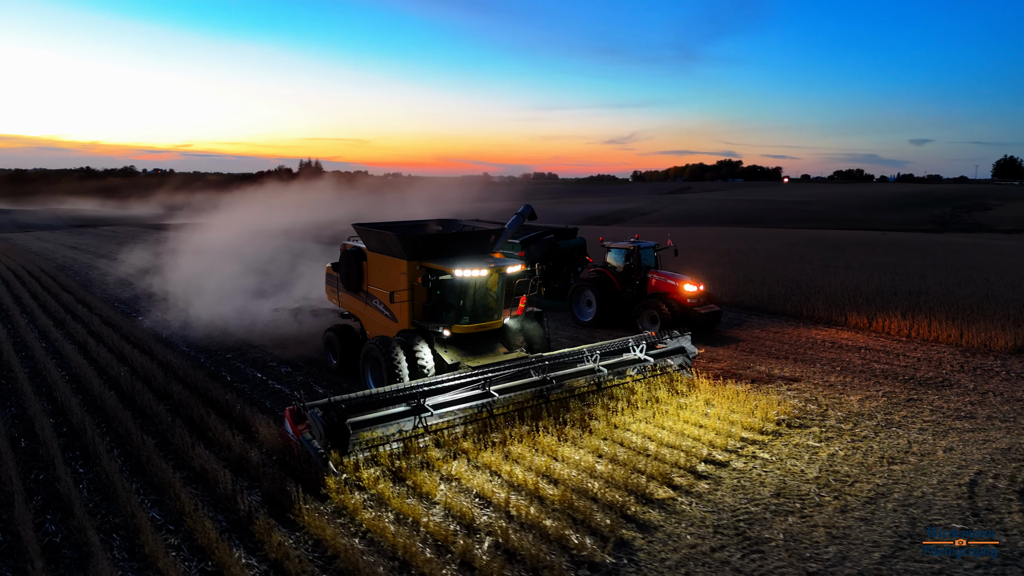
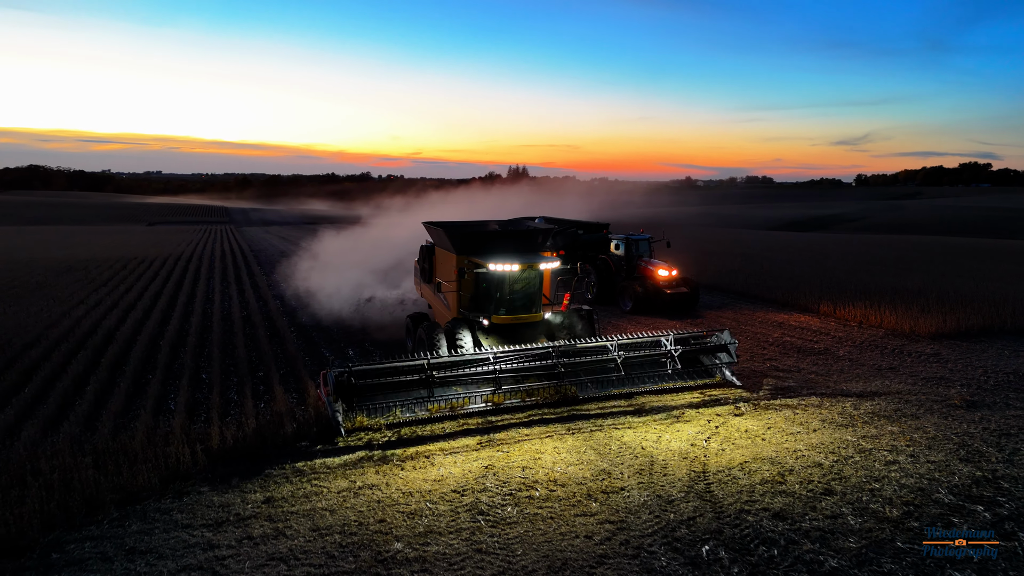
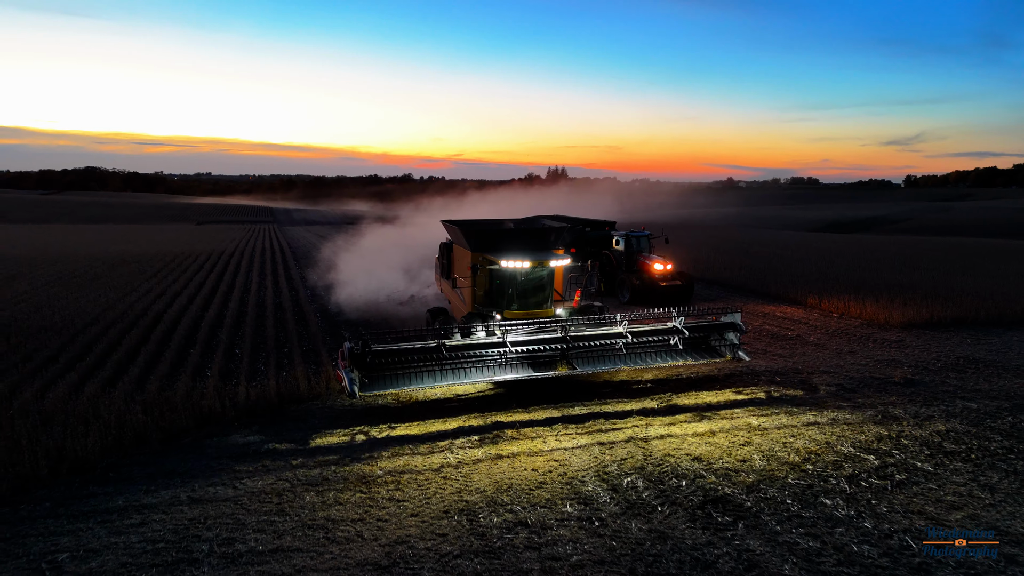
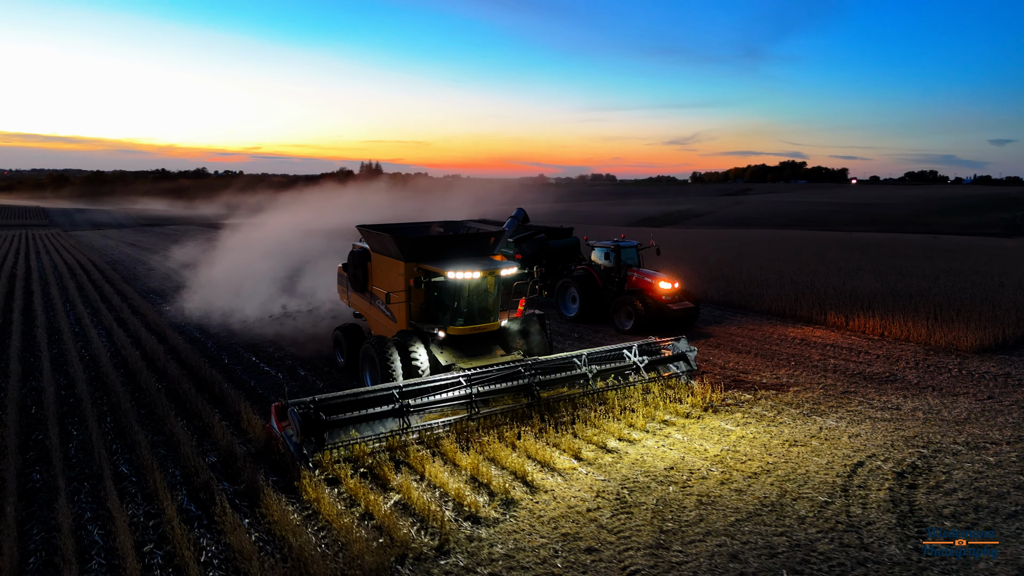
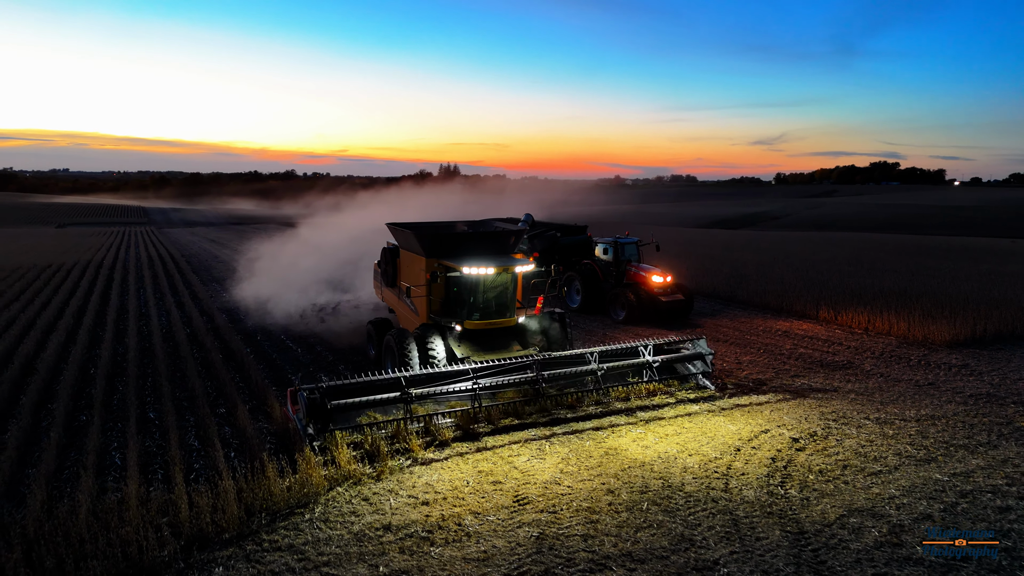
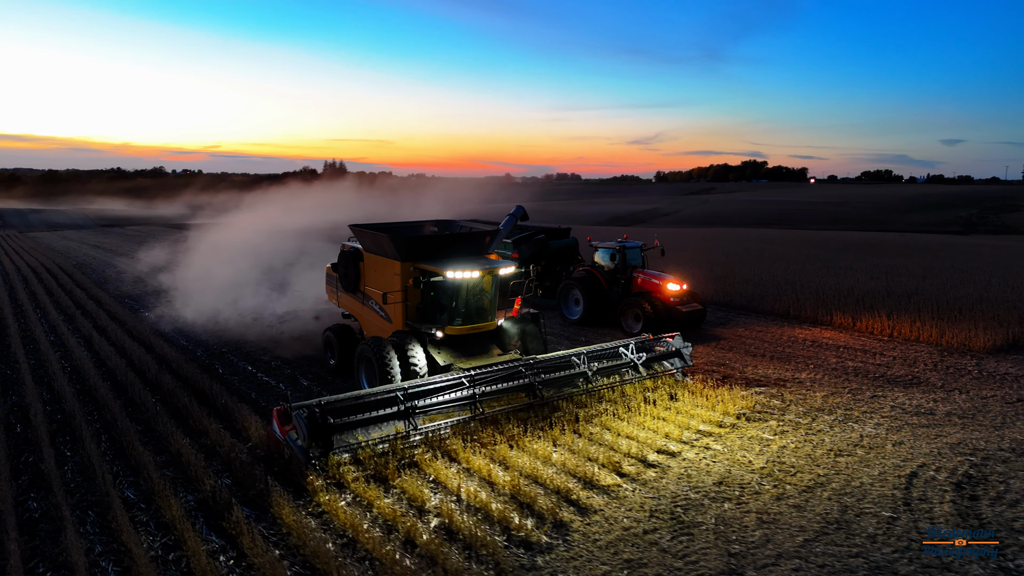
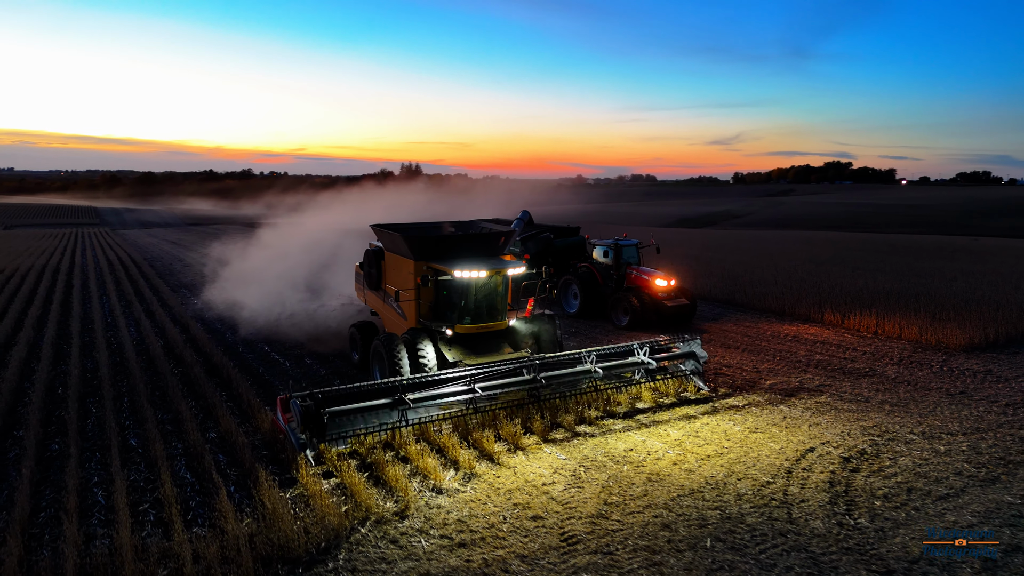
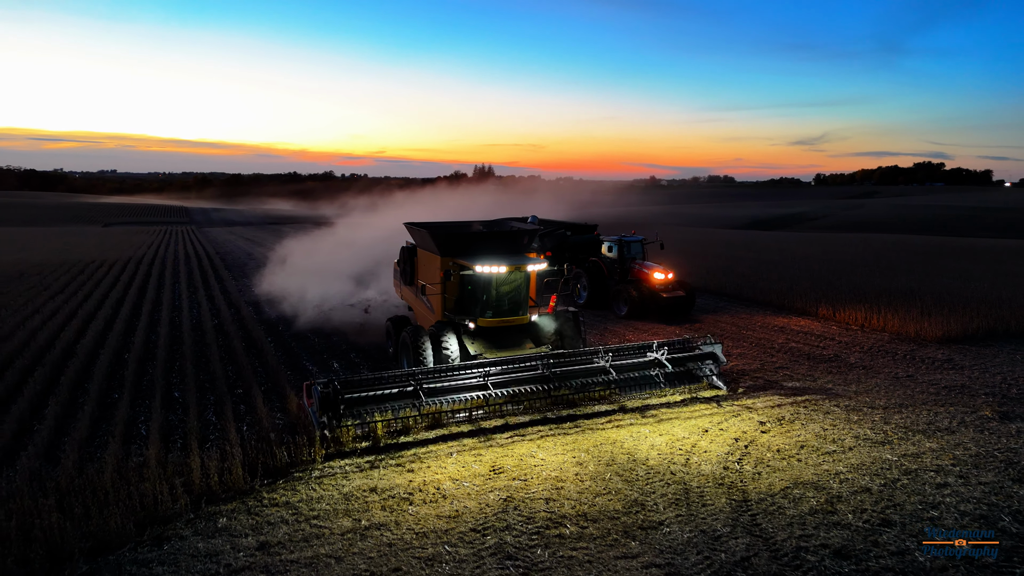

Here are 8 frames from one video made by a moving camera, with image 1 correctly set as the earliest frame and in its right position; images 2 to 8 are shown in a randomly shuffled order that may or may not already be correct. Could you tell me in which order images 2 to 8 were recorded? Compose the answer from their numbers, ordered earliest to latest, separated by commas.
6, 4, 7, 5, 8, 2, 3
